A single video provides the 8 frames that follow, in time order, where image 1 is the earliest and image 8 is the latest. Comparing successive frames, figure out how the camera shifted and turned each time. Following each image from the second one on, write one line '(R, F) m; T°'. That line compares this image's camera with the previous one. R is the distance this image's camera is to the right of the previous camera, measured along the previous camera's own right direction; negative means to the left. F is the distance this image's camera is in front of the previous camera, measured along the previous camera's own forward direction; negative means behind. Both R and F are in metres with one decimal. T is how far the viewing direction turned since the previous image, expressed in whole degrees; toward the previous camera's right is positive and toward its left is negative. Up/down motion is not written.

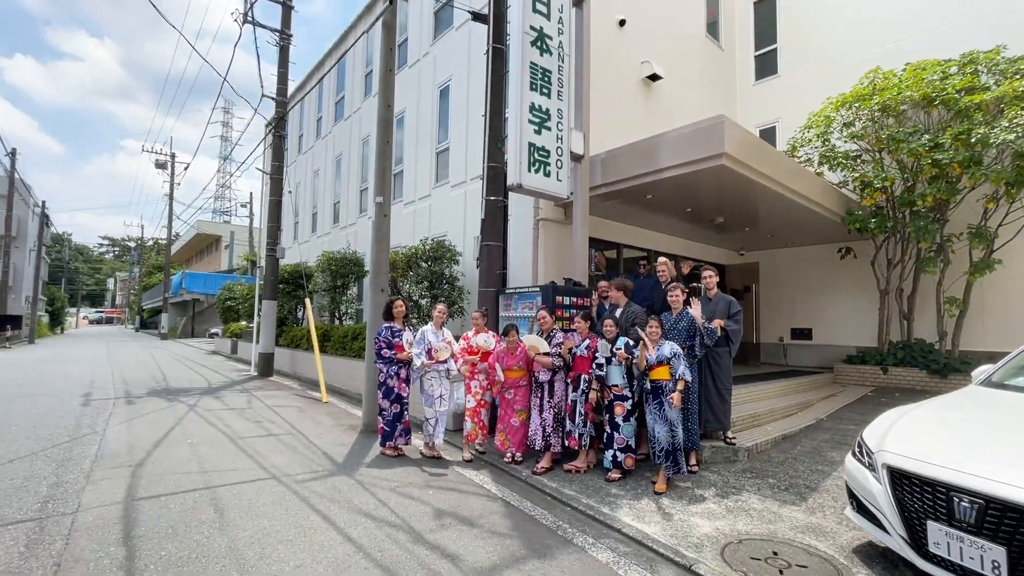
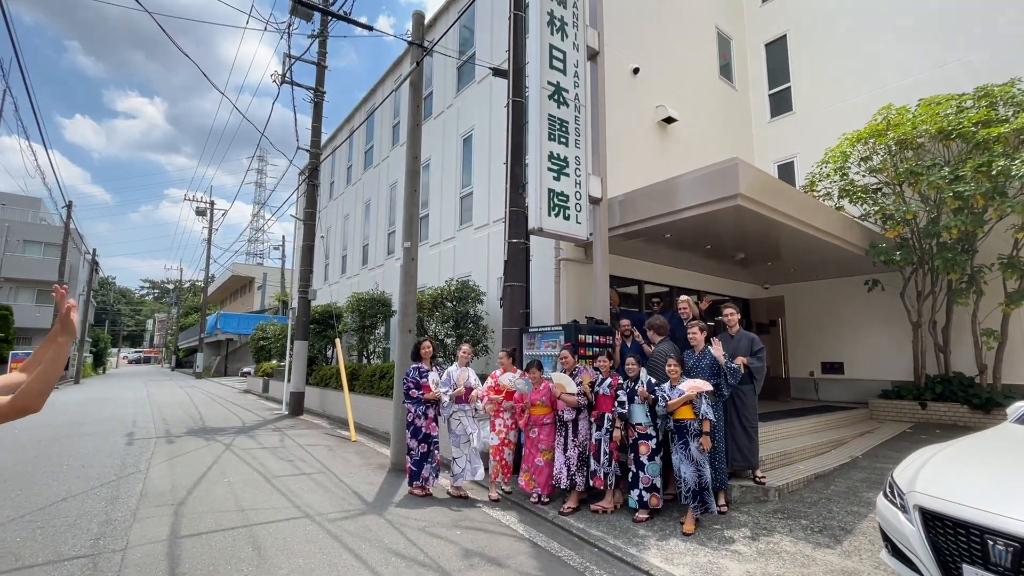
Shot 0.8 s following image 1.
(0.0, -0.2) m; -3°
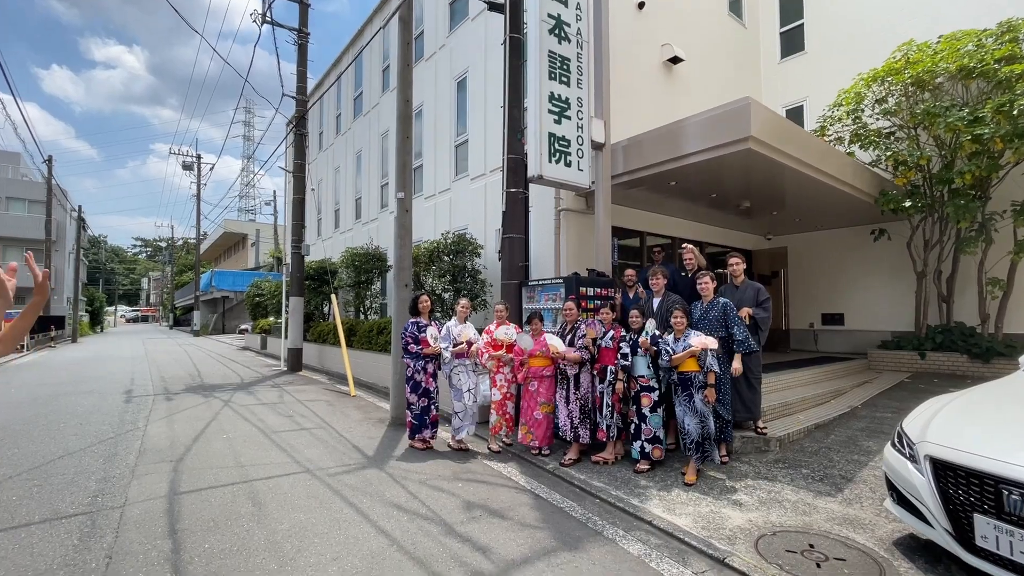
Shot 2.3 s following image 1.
(0.0, +0.2) m; 0°
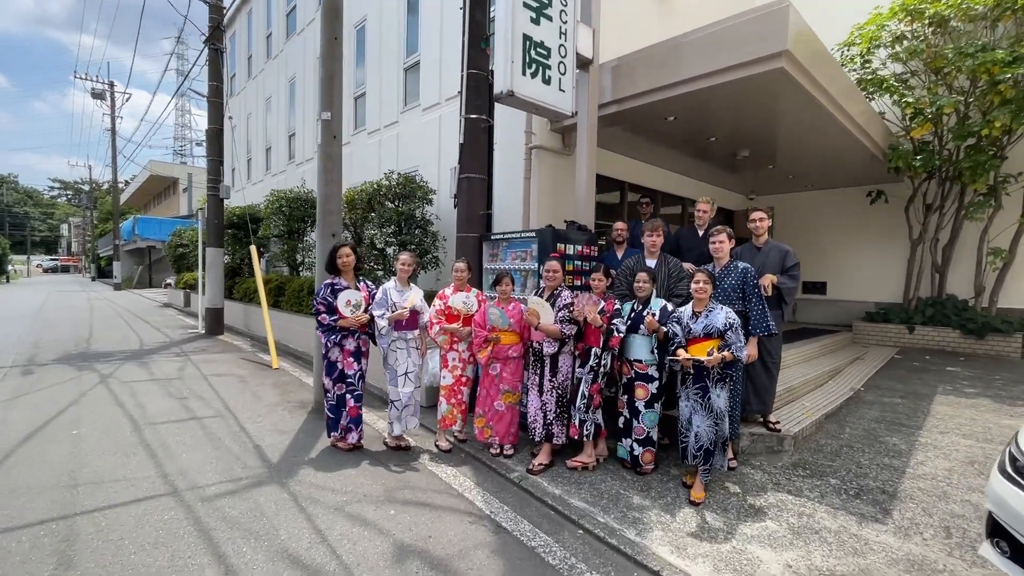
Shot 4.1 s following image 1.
(0.0, +1.3) m; +5°
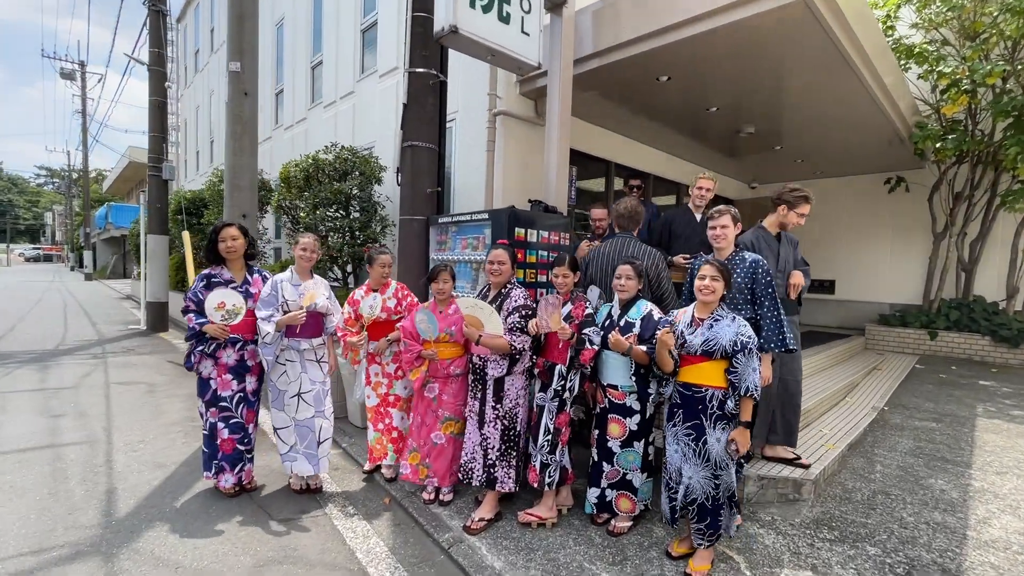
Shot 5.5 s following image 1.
(+0.4, +1.0) m; +1°
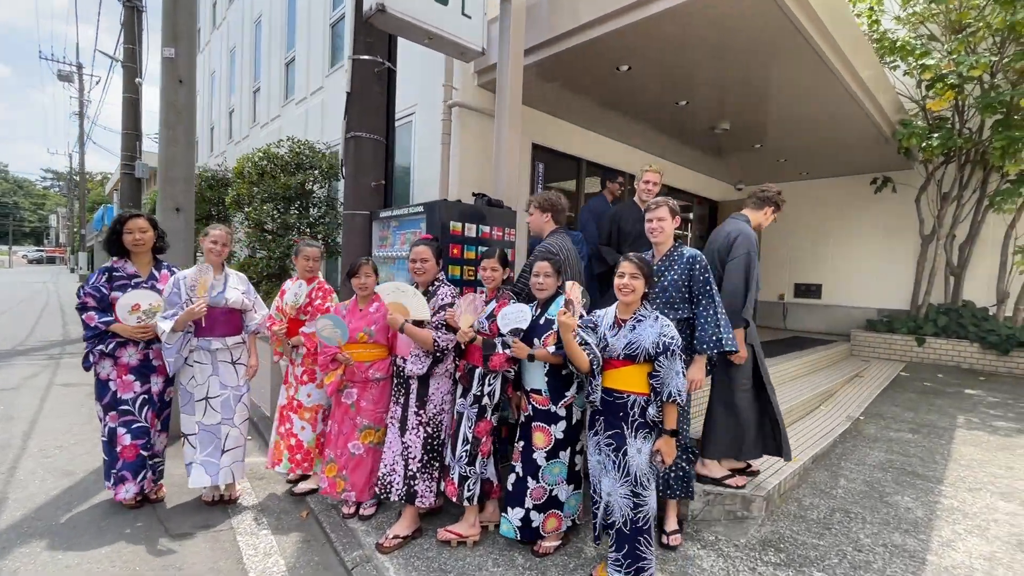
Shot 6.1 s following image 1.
(+0.5, +0.2) m; 0°
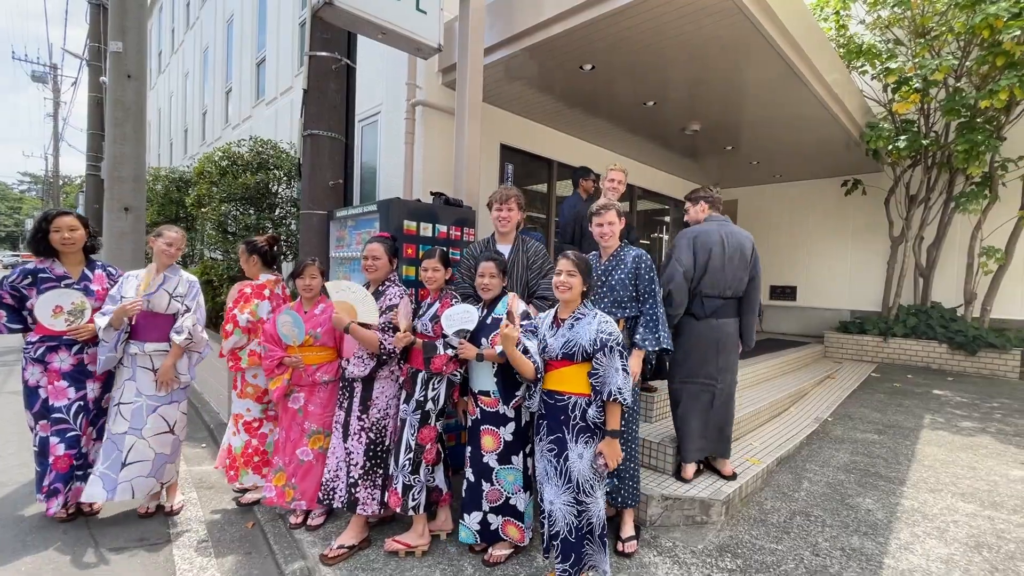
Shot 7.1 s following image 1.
(+0.2, +0.1) m; +1°
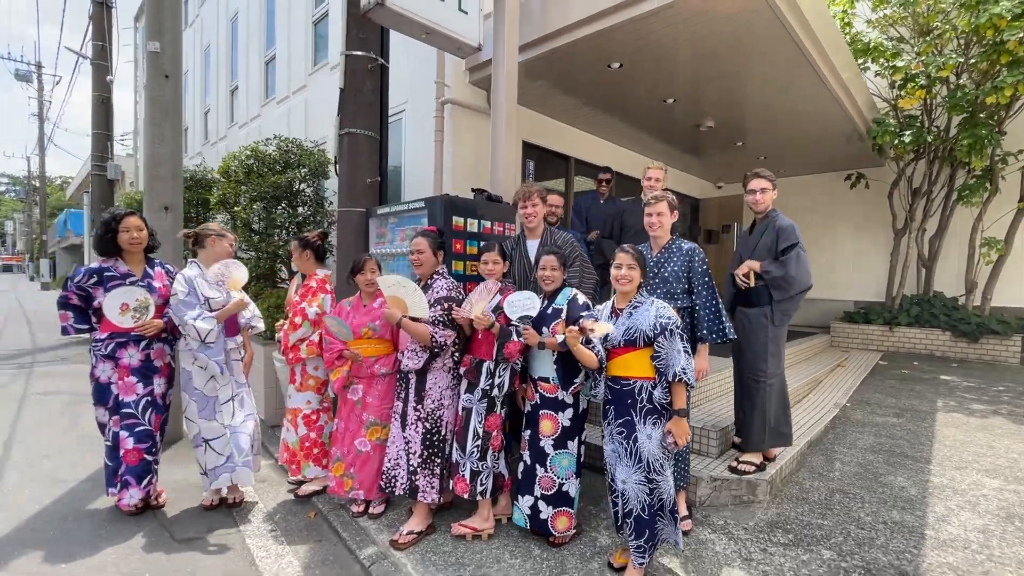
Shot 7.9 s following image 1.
(-0.4, -0.1) m; +1°
